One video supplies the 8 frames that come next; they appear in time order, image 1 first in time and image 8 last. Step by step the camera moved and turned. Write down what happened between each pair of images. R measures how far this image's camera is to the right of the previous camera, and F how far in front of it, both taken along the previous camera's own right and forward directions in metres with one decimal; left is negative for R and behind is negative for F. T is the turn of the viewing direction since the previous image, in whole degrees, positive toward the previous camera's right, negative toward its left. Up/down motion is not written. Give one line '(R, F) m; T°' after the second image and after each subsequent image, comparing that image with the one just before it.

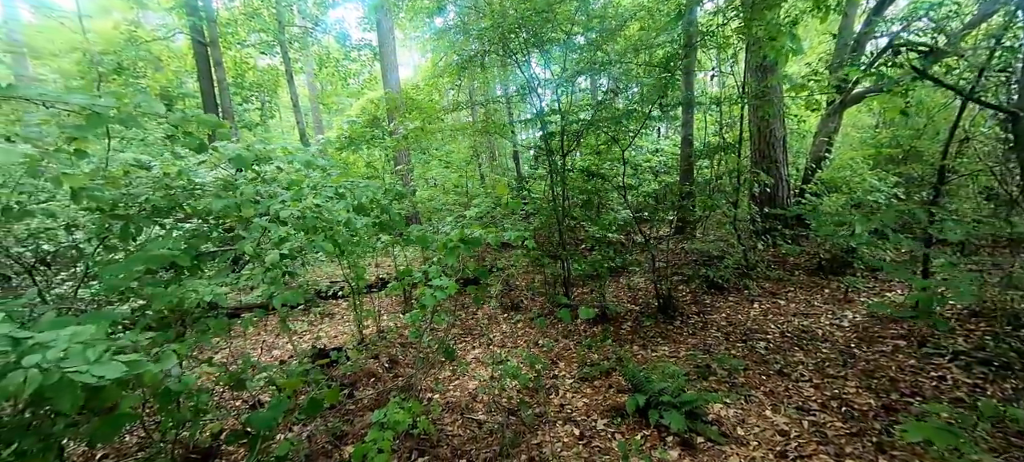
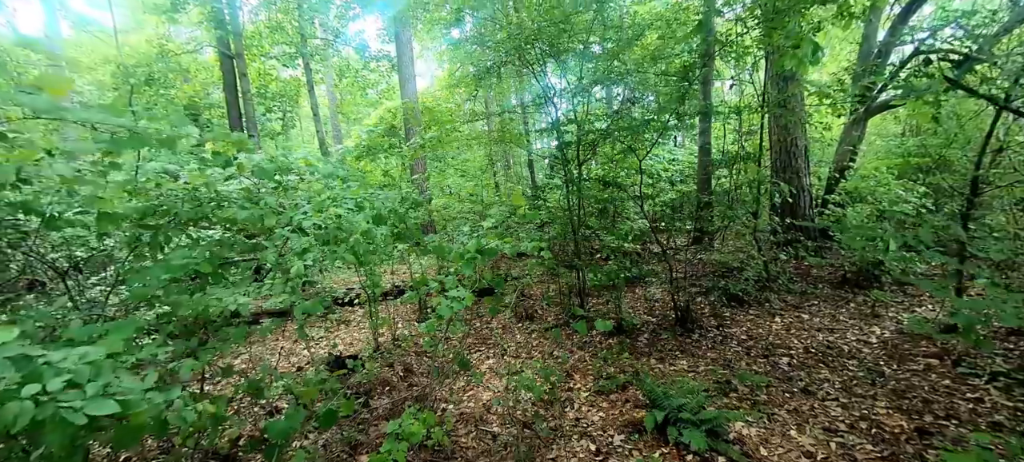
(0.0, 0.0) m; -2°
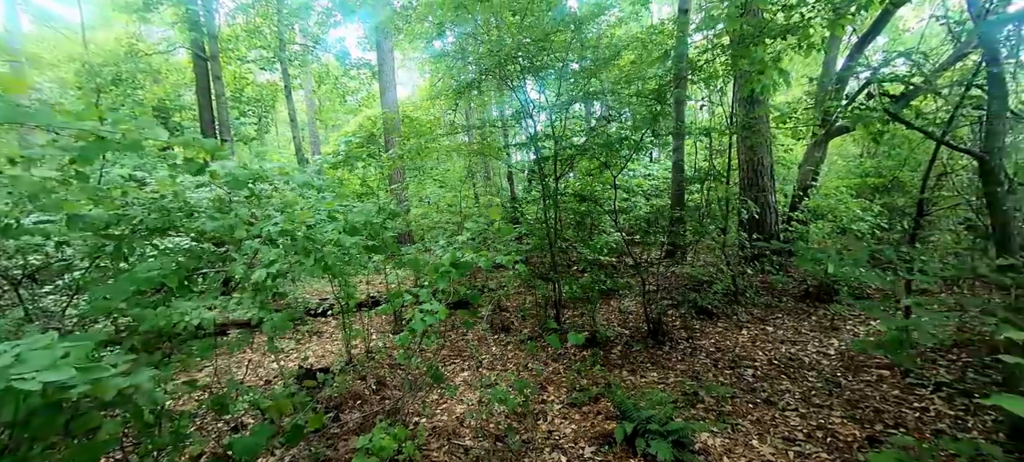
(0.0, 0.0) m; +3°
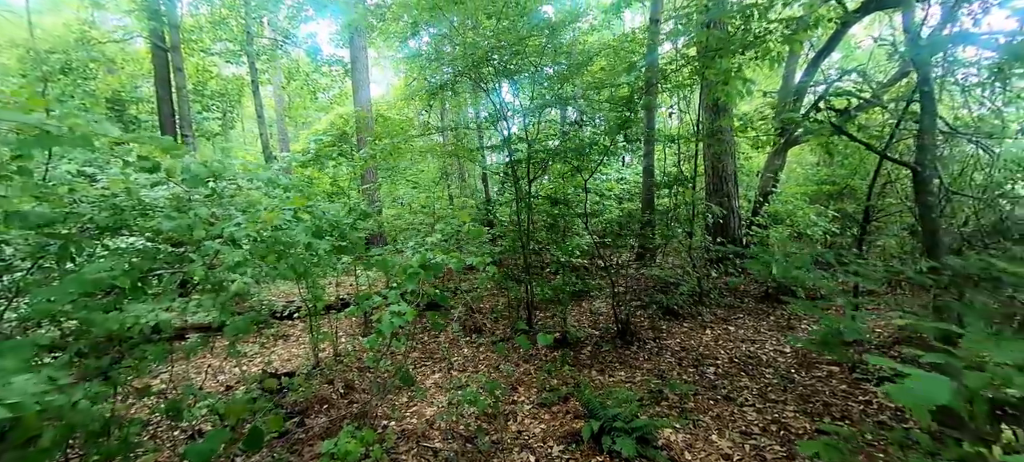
(0.0, 0.0) m; +4°
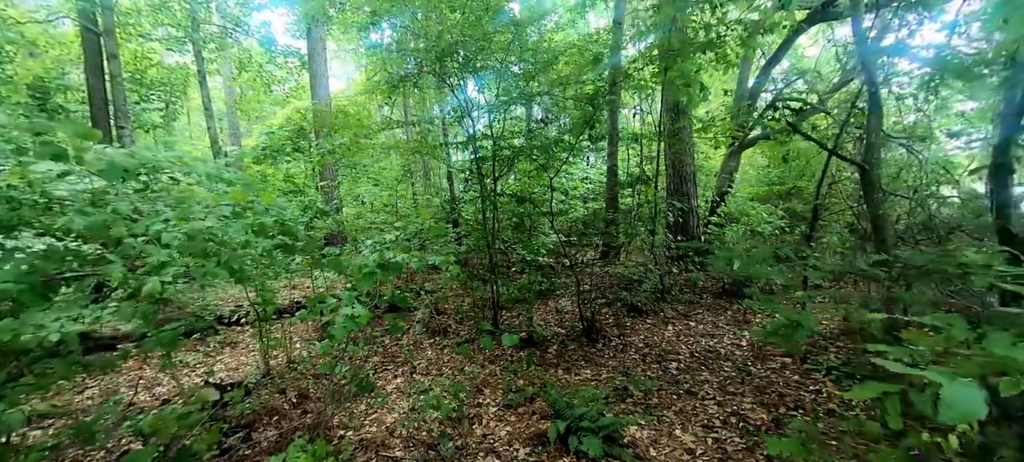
(0.0, +0.1) m; +5°
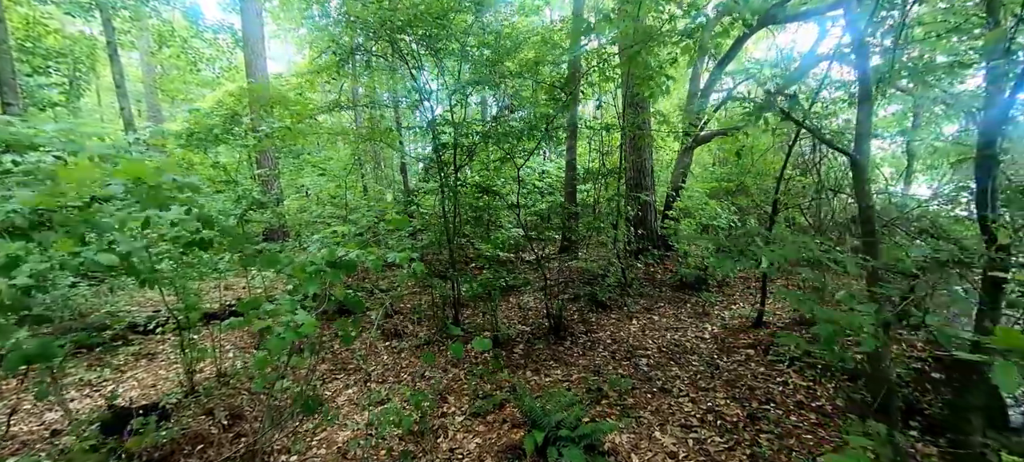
(-0.1, +0.3) m; +7°
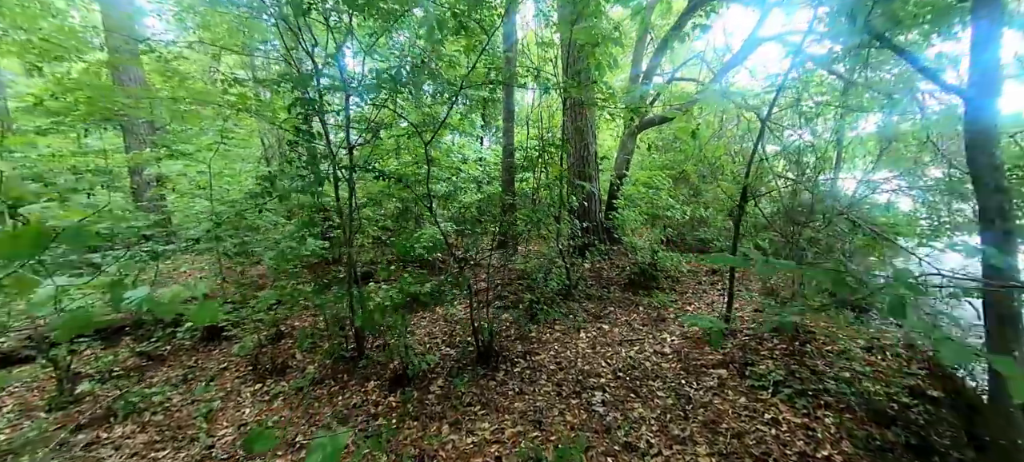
(+0.2, +1.0) m; +8°
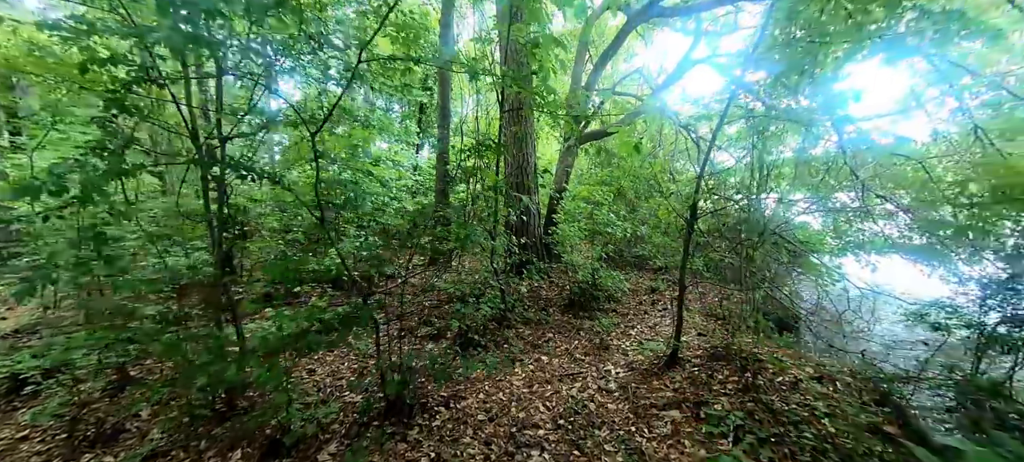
(+0.1, +0.5) m; +9°
